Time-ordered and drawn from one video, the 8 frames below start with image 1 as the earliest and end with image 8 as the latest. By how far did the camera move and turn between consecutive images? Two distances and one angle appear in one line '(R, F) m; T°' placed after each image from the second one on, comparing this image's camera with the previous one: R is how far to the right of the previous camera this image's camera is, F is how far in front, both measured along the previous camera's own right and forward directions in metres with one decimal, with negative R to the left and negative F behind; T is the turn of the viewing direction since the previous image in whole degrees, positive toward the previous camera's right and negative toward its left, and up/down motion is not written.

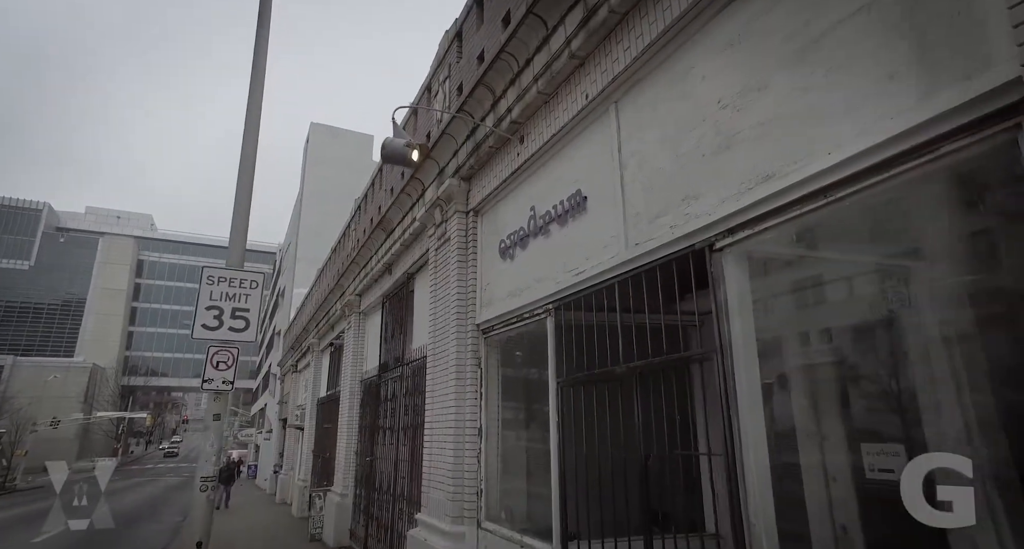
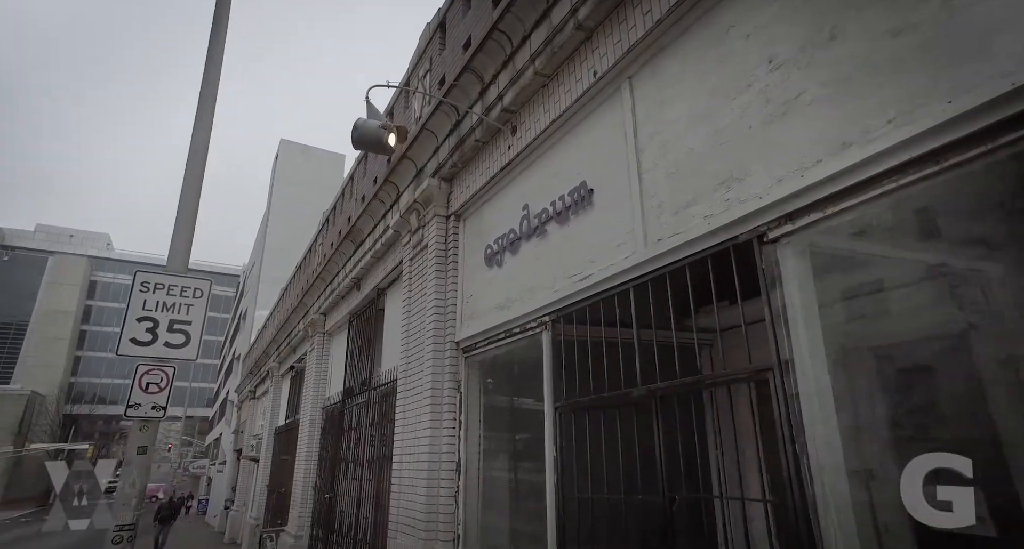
(-0.2, +1.0) m; +3°
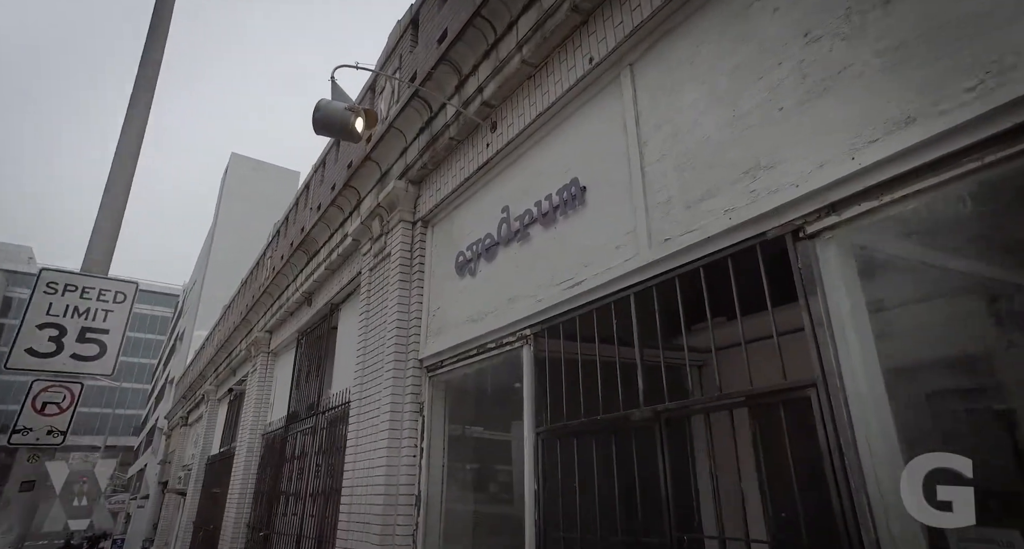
(-0.2, +0.7) m; +4°
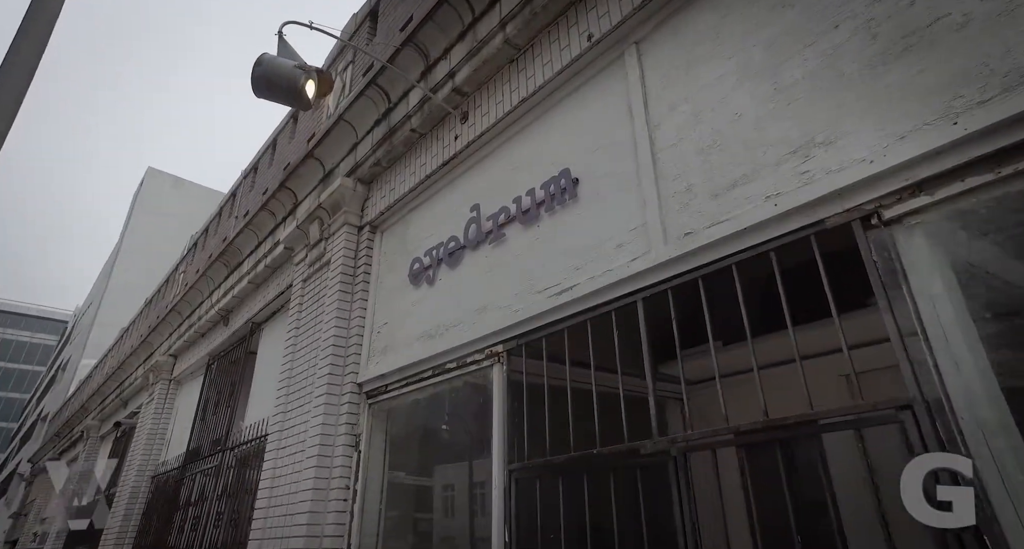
(-0.3, +0.8) m; +7°
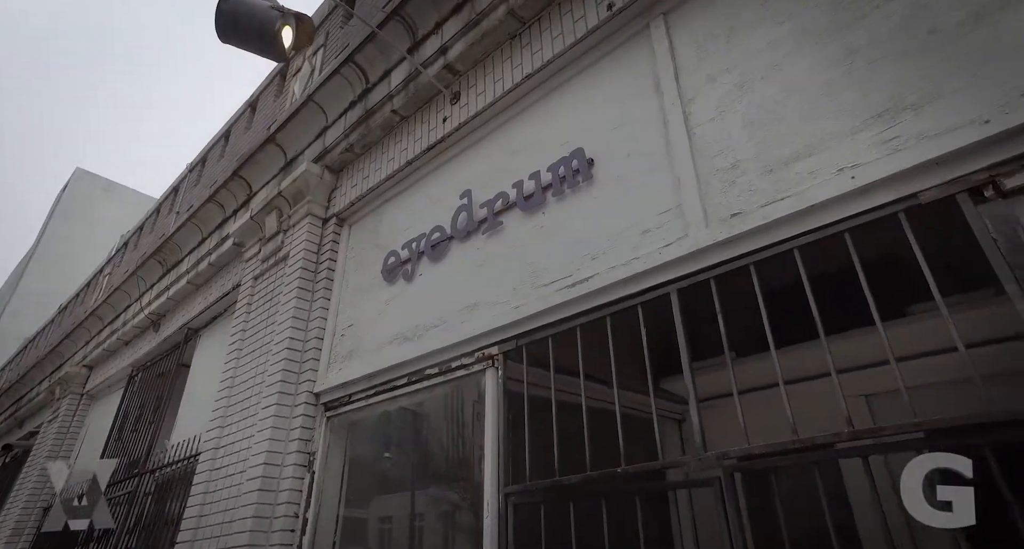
(-0.3, +0.6) m; +5°
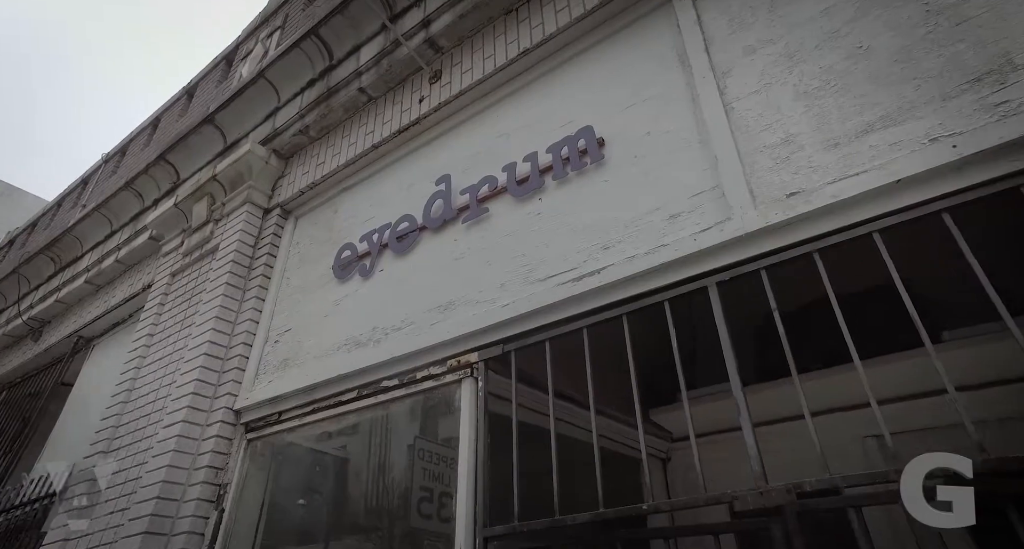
(-0.3, +0.7) m; +6°
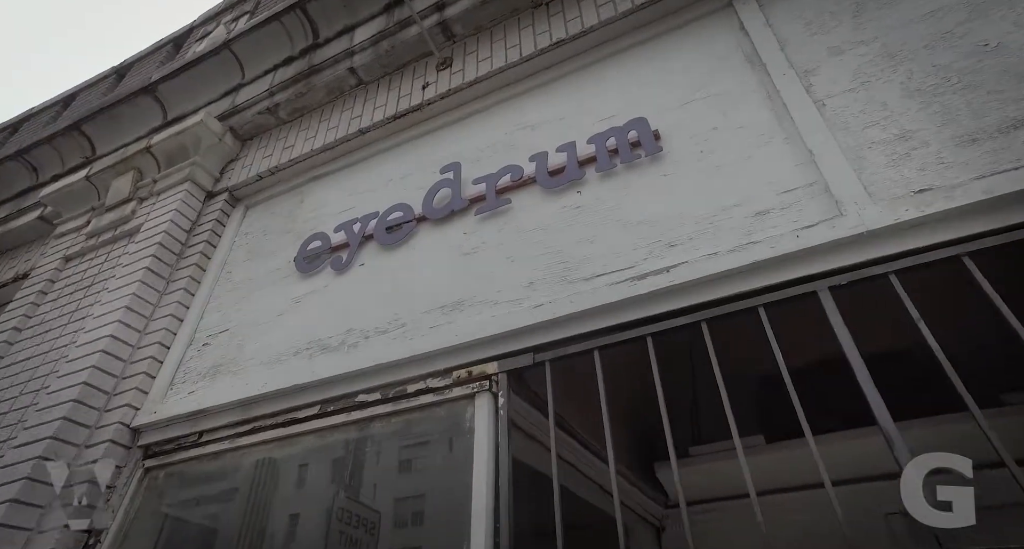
(-0.5, +0.6) m; +8°
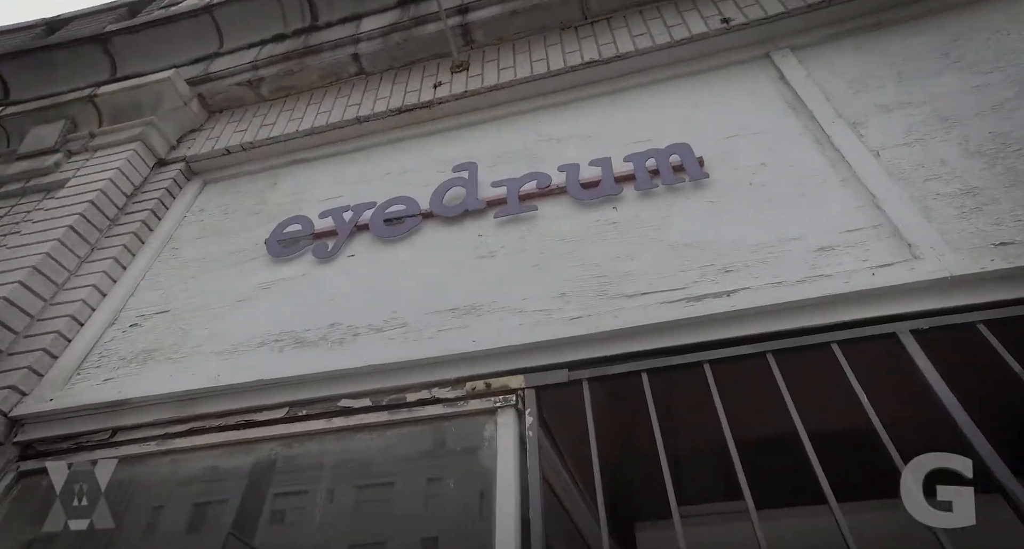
(-0.4, +0.4) m; +8°
